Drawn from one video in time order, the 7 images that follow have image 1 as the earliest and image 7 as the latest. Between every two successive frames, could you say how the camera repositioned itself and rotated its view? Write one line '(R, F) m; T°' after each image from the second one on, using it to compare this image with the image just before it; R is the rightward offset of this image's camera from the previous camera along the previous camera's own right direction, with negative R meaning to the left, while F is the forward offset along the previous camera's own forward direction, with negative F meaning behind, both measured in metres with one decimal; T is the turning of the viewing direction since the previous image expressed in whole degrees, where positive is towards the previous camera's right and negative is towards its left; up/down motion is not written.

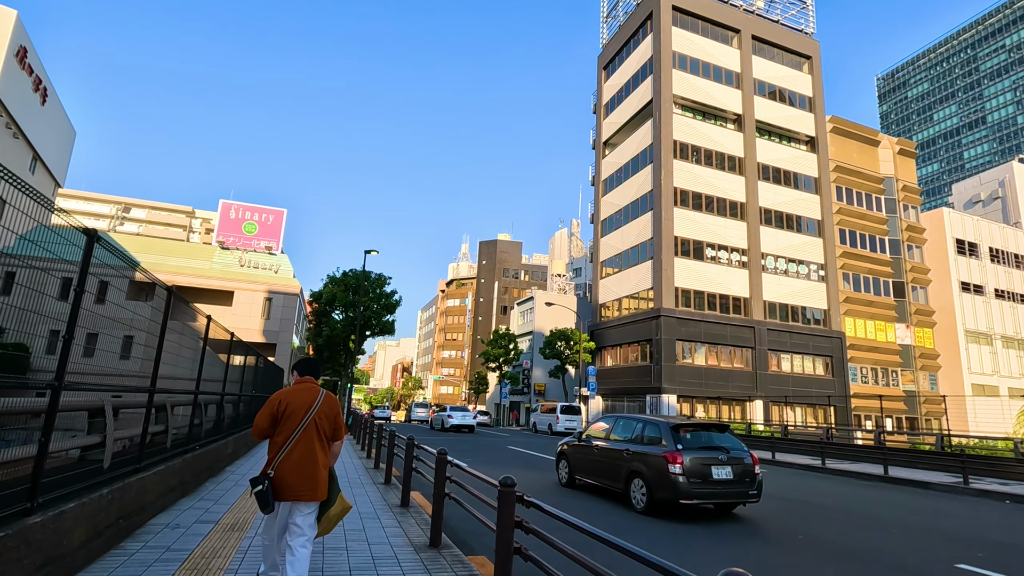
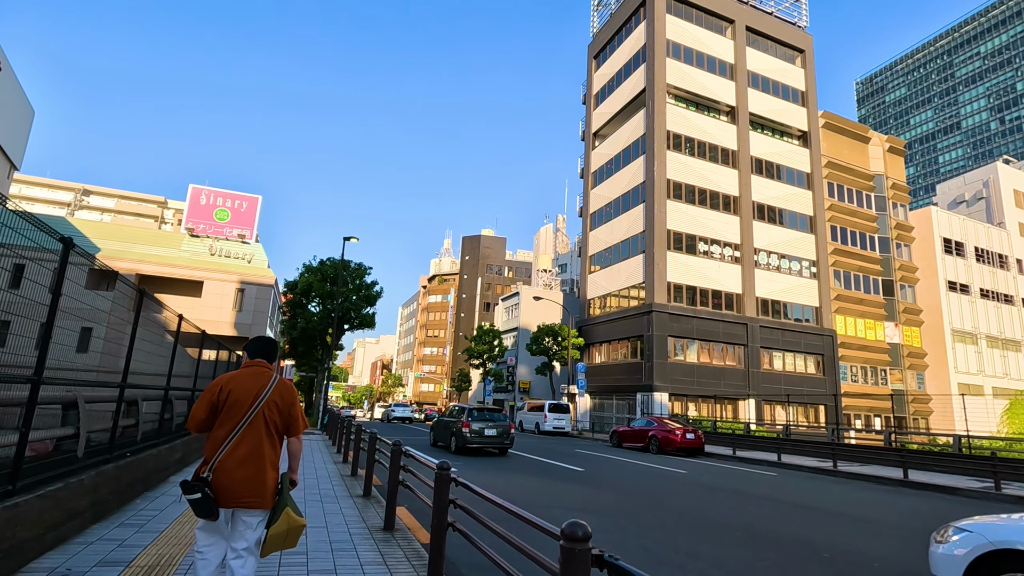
(-0.4, +1.5) m; +2°
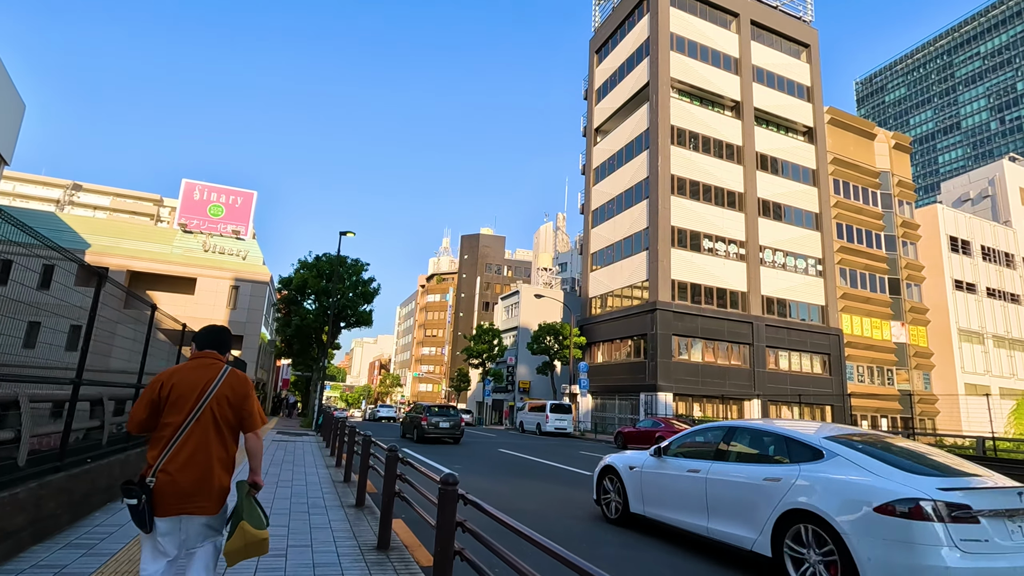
(-0.1, +0.8) m; 0°
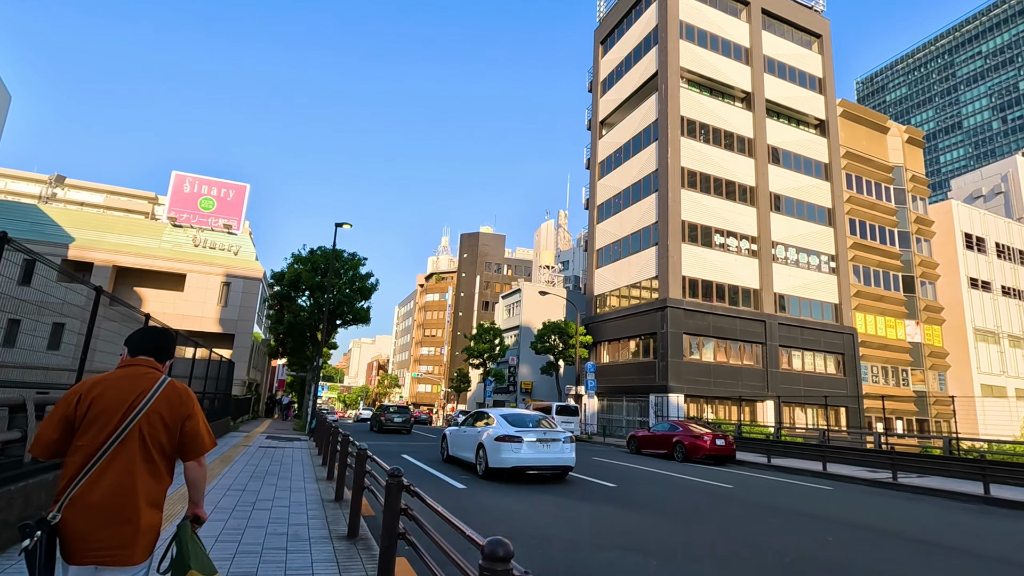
(-0.3, +1.4) m; 0°
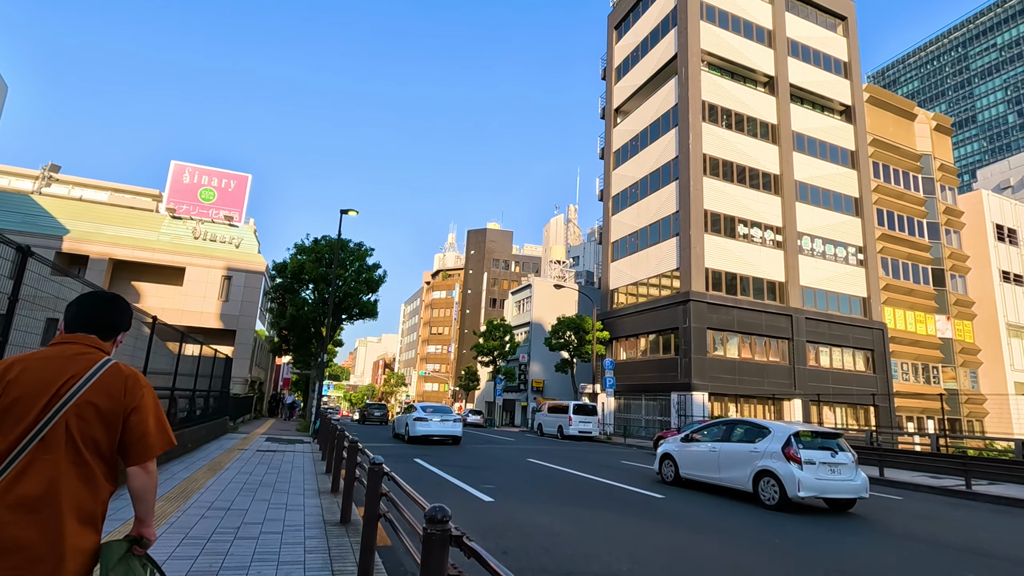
(-0.5, +1.5) m; -1°
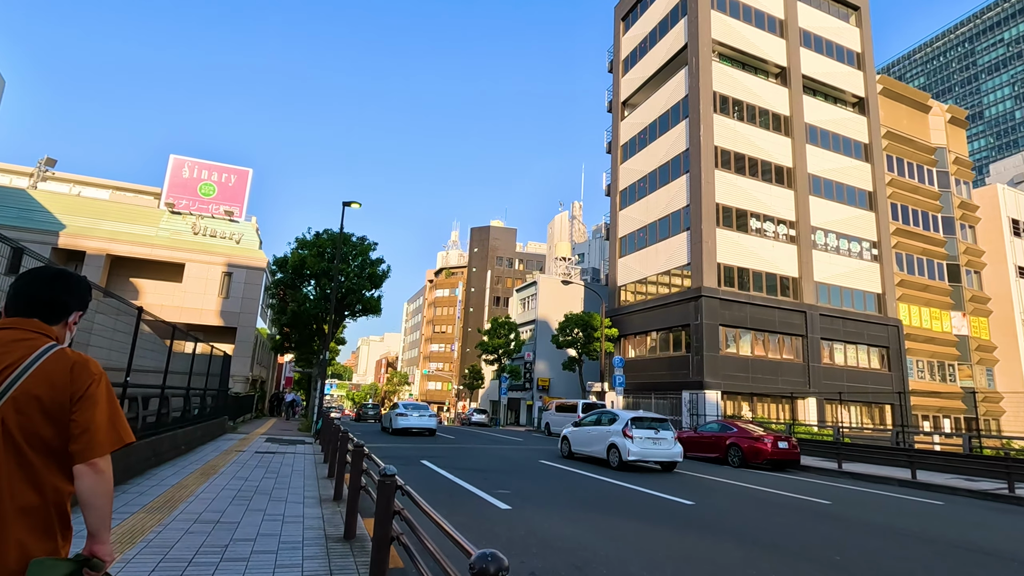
(-0.2, +0.8) m; 0°
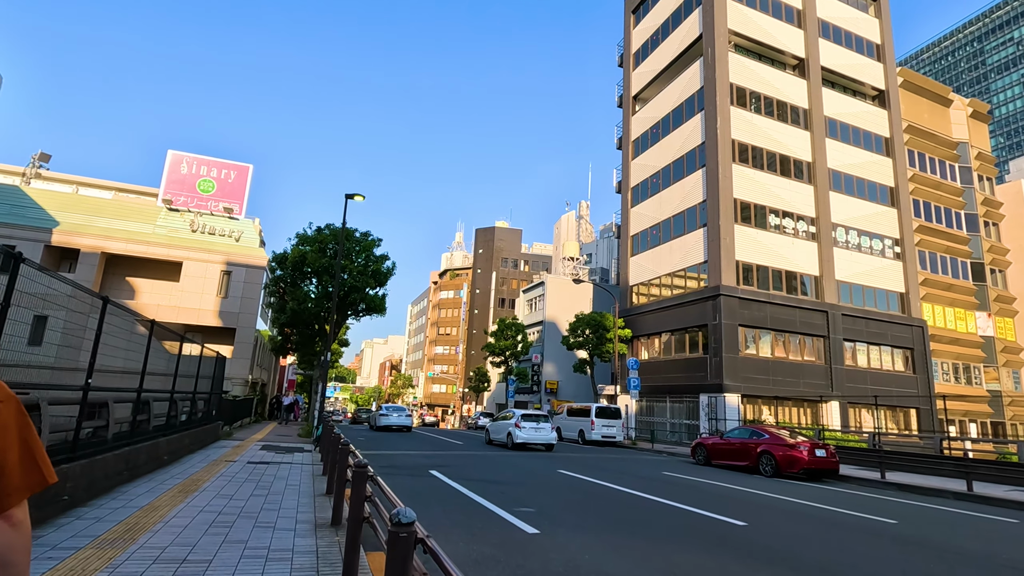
(-0.3, +1.2) m; 0°
